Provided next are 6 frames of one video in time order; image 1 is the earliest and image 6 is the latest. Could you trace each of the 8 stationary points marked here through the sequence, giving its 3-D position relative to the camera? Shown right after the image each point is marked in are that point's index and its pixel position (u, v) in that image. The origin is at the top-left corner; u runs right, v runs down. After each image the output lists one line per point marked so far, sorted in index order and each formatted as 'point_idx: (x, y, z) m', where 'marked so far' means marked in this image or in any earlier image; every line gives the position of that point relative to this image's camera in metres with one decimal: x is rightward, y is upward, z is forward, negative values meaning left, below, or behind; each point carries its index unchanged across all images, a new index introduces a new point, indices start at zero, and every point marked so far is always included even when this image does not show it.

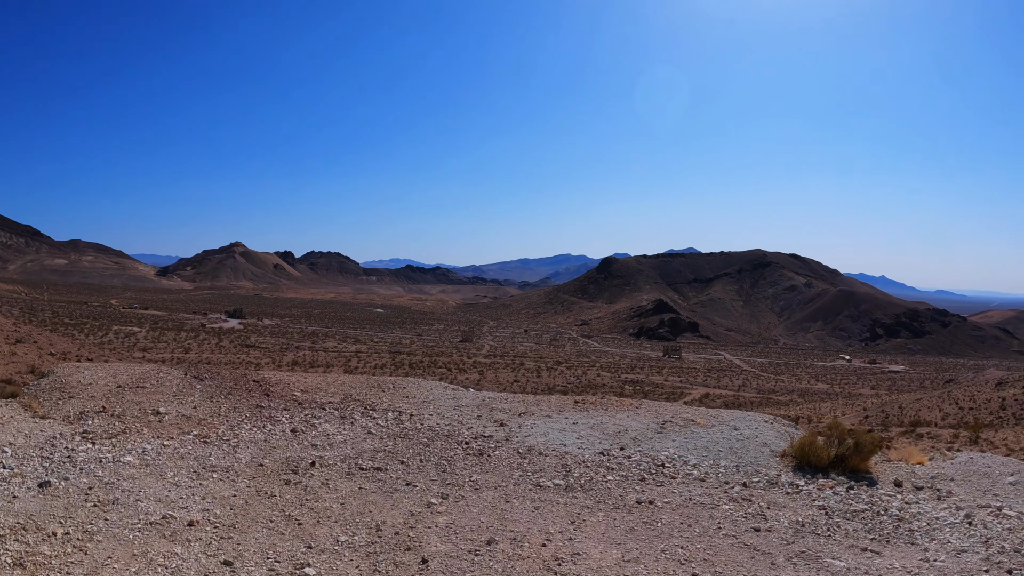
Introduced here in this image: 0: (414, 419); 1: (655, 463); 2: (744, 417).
0: (-2.3, -3.0, +12.5) m
1: (+2.4, -3.1, +9.5) m
2: (+5.1, -2.9, +12.2) m
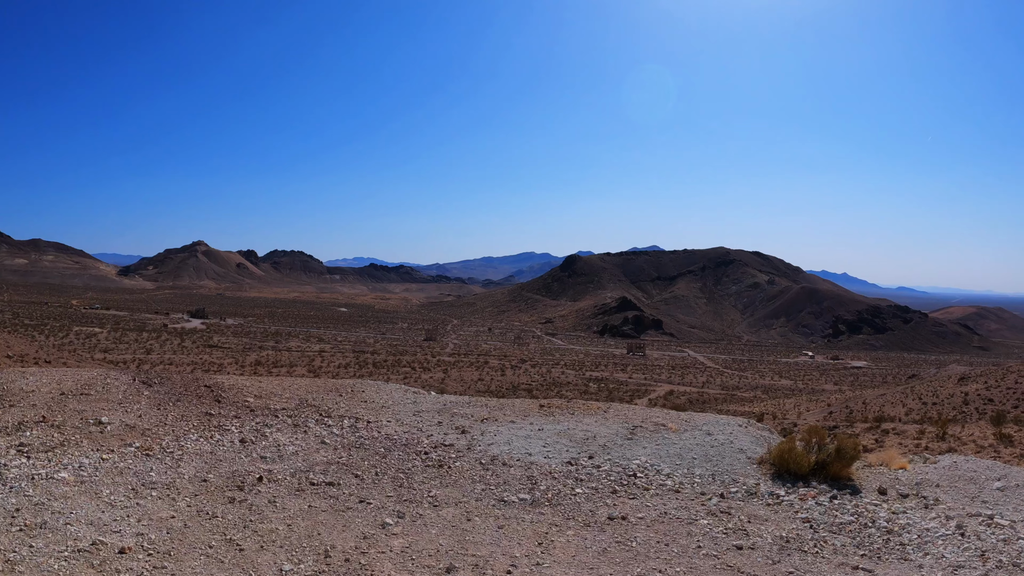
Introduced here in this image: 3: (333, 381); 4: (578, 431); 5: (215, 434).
0: (-3.0, -3.0, +11.8) m
1: (+1.9, -3.1, +9.1) m
2: (+4.4, -2.9, +11.9) m
3: (-6.3, -3.3, +19.4) m
4: (+1.3, -2.9, +11.1) m
5: (-6.7, -3.3, +12.3) m
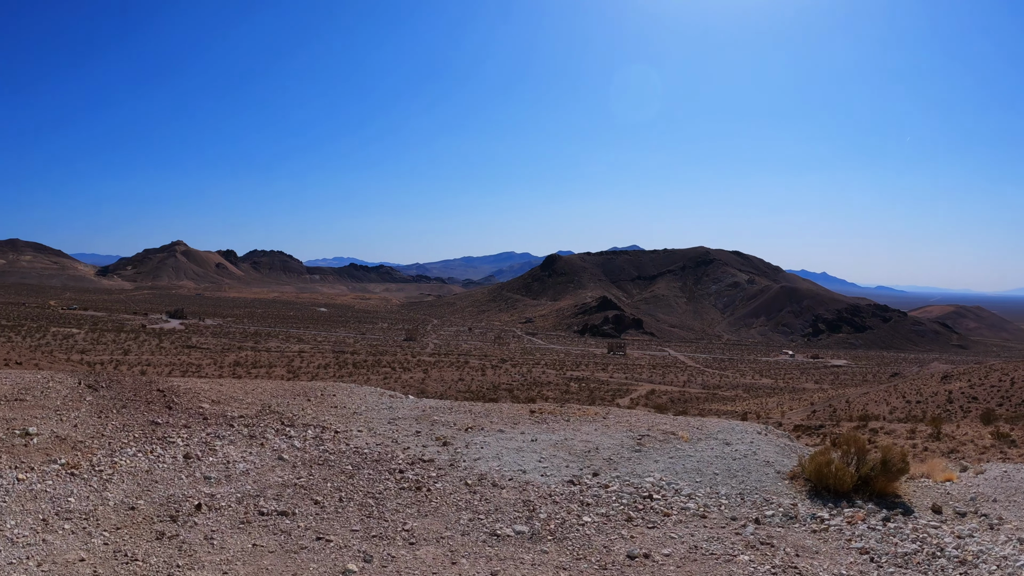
0: (-3.2, -2.8, +10.2) m
1: (+1.8, -2.9, +7.7) m
2: (+4.2, -2.7, +10.6) m
3: (-6.8, -3.1, +17.7) m
4: (+1.2, -2.7, +9.7) m
5: (-6.9, -3.1, +10.6) m
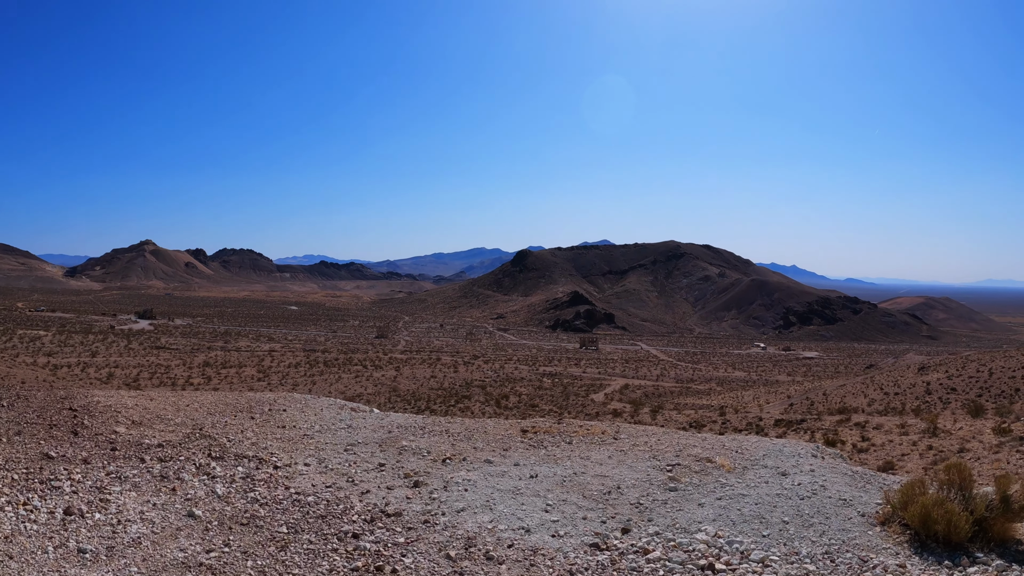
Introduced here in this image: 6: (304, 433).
0: (-3.3, -2.7, +7.7) m
1: (+1.8, -2.7, +5.5) m
2: (+4.1, -2.5, +8.5) m
3: (-7.2, -3.0, +15.0) m
4: (+1.1, -2.6, +7.4) m
5: (-7.0, -3.0, +7.9) m
6: (-4.0, -2.8, +10.7) m
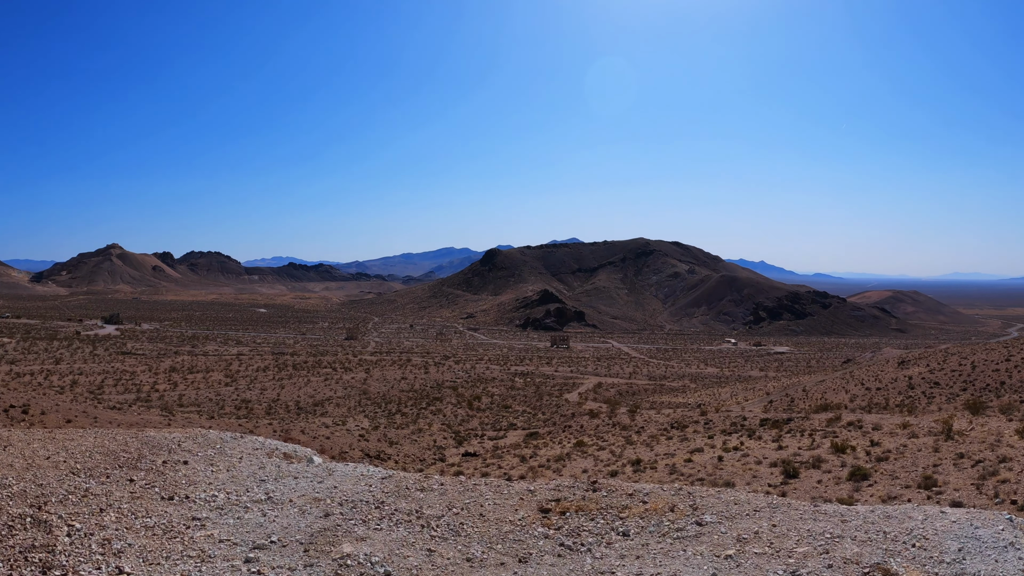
0: (-3.0, -2.7, +3.9) m
1: (+2.2, -2.6, +2.0) m
2: (+4.3, -2.4, +5.1) m
3: (-7.4, -3.0, +11.0) m
4: (+1.4, -2.5, +3.9) m
5: (-6.7, -3.0, +3.9) m
6: (-4.0, -2.8, +6.8) m
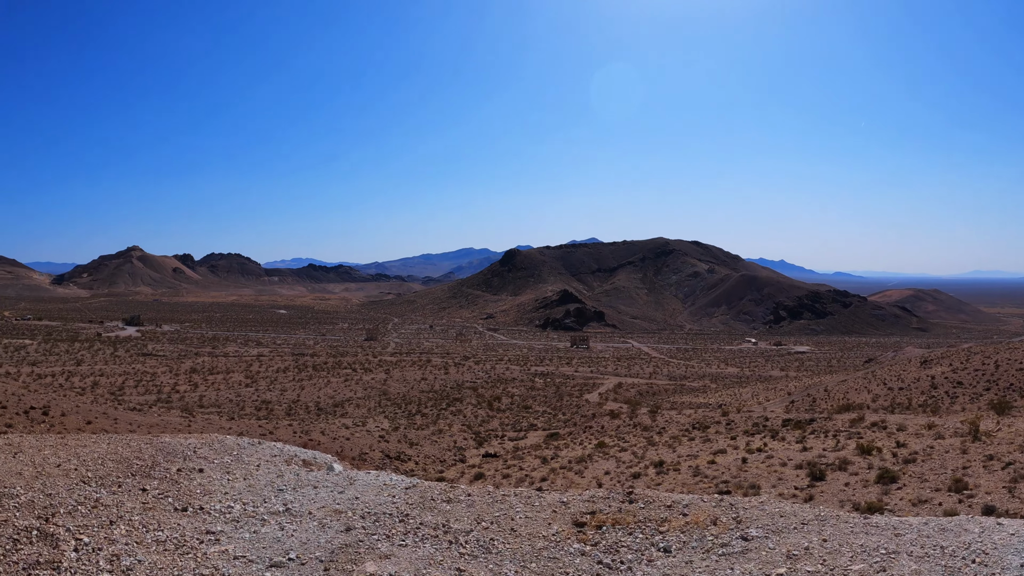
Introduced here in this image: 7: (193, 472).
0: (-2.8, -3.0, +4.9) m
1: (+2.4, -2.9, +2.8) m
2: (+4.6, -2.7, +5.9) m
3: (-6.9, -3.3, +12.2) m
4: (+1.6, -2.8, +4.7) m
5: (-6.5, -3.4, +5.1) m
6: (-3.6, -3.1, +7.9) m
7: (-5.1, -3.3, +10.4) m
